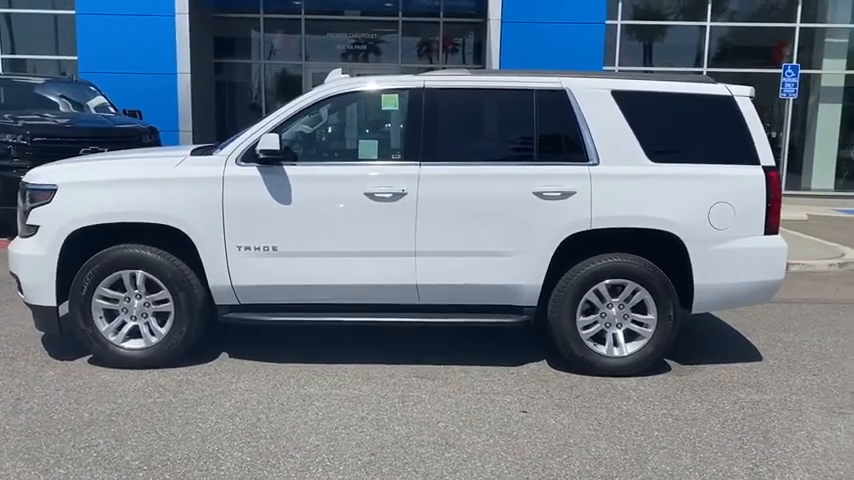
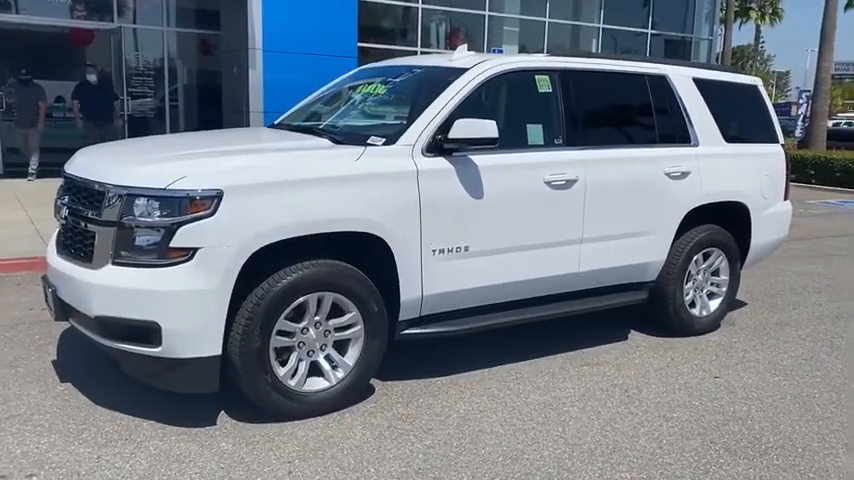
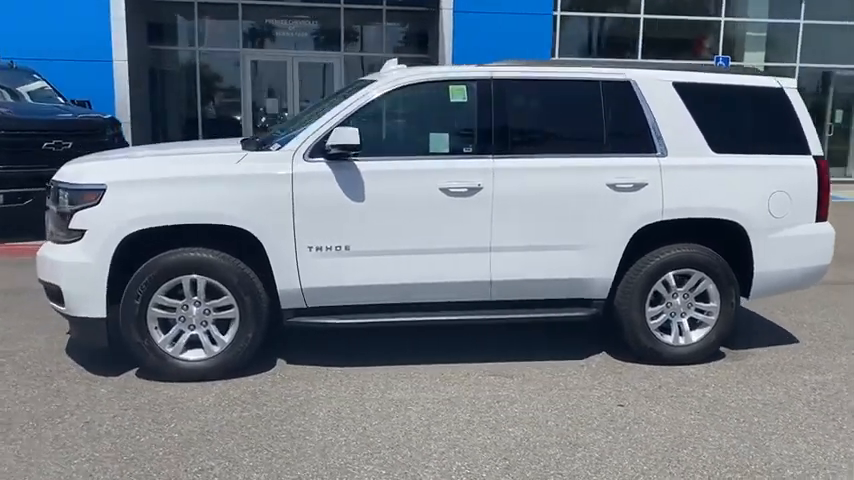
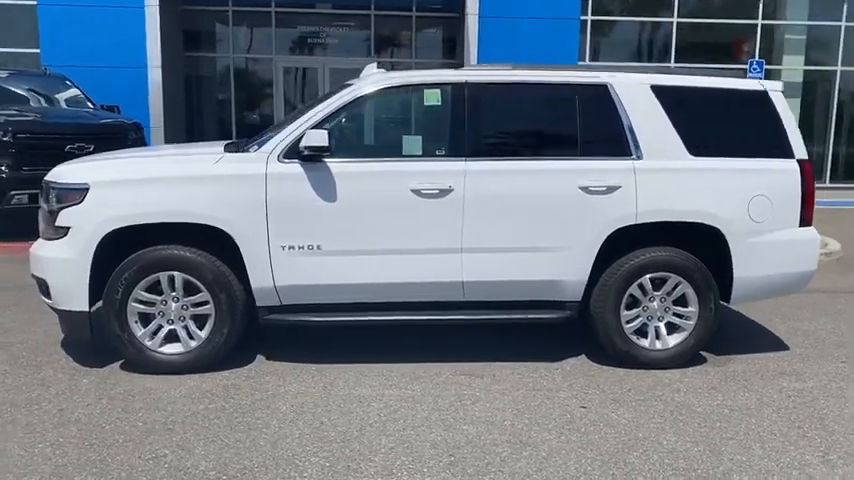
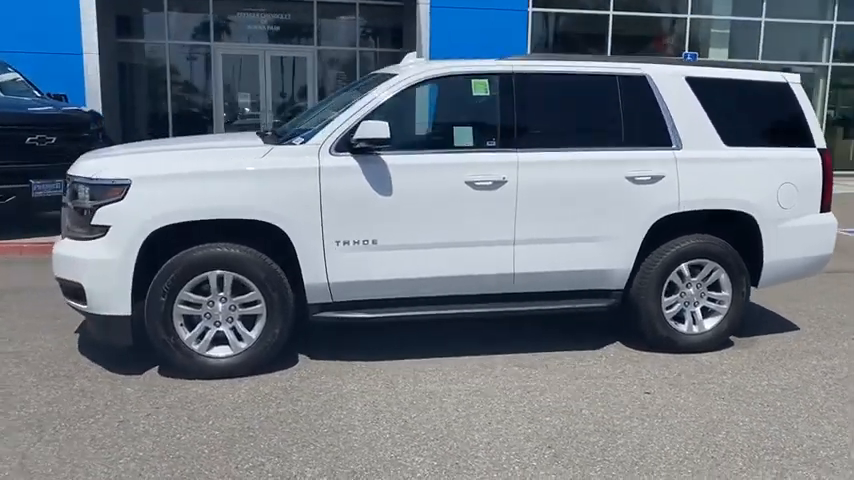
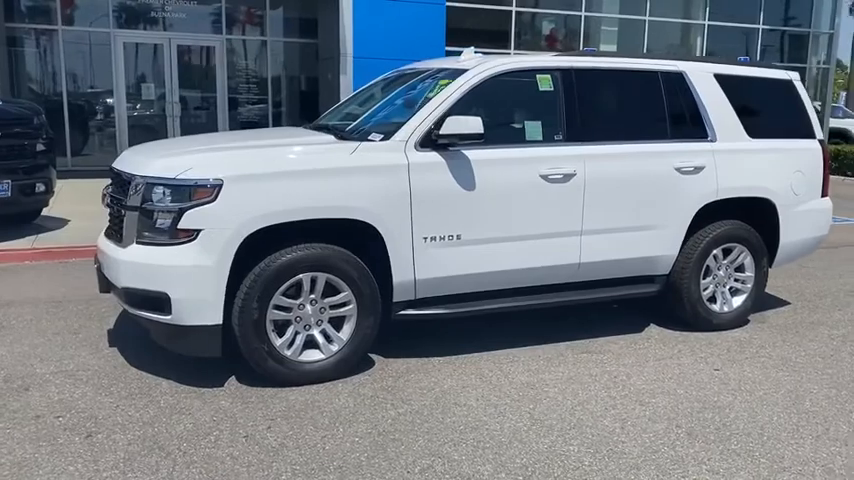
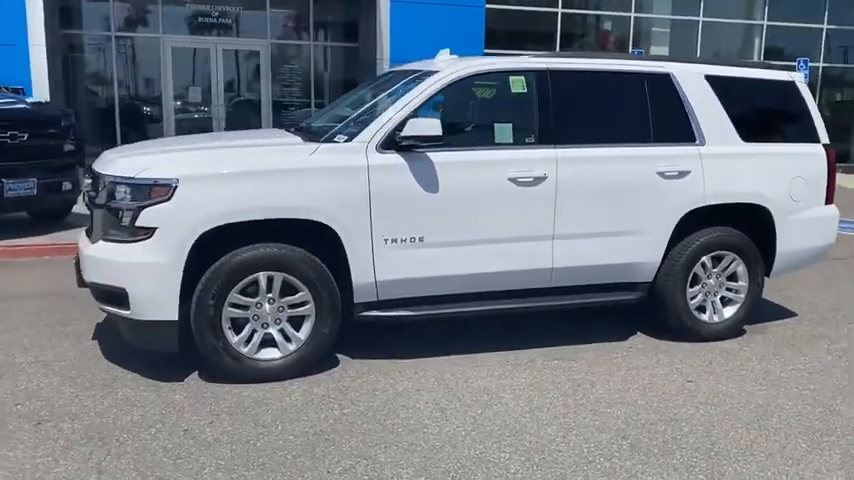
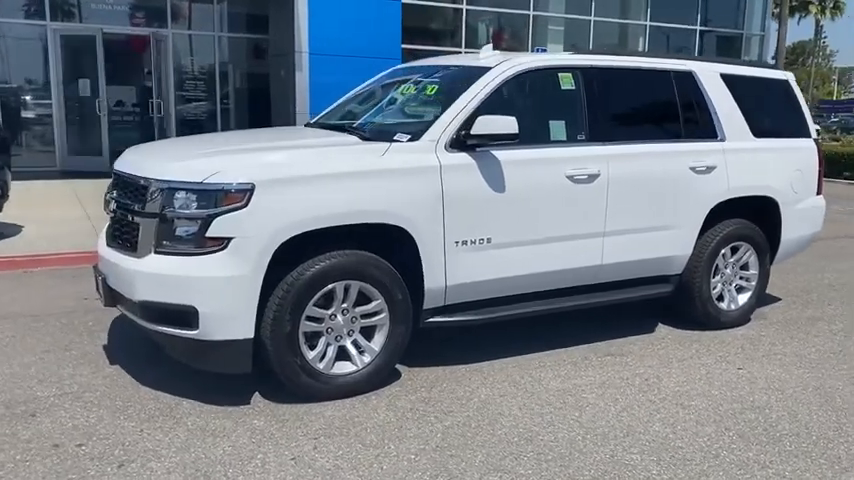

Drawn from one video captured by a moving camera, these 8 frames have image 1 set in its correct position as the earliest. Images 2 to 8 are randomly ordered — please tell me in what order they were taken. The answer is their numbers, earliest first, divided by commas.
4, 3, 5, 7, 6, 8, 2
